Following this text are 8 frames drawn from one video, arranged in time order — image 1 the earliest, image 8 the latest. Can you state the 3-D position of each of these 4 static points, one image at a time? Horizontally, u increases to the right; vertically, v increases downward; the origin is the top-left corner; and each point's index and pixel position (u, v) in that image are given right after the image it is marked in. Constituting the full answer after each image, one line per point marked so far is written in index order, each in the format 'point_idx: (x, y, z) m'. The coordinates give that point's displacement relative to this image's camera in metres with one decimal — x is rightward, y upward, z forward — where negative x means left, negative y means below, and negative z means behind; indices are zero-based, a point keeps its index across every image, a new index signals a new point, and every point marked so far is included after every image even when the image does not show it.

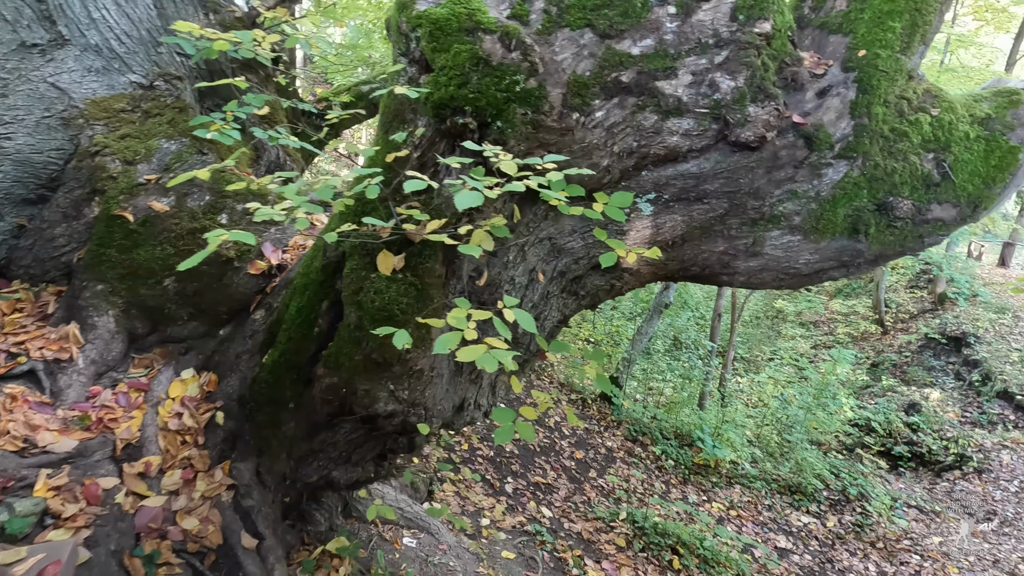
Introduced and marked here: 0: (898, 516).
0: (+6.7, -4.0, +9.3) m
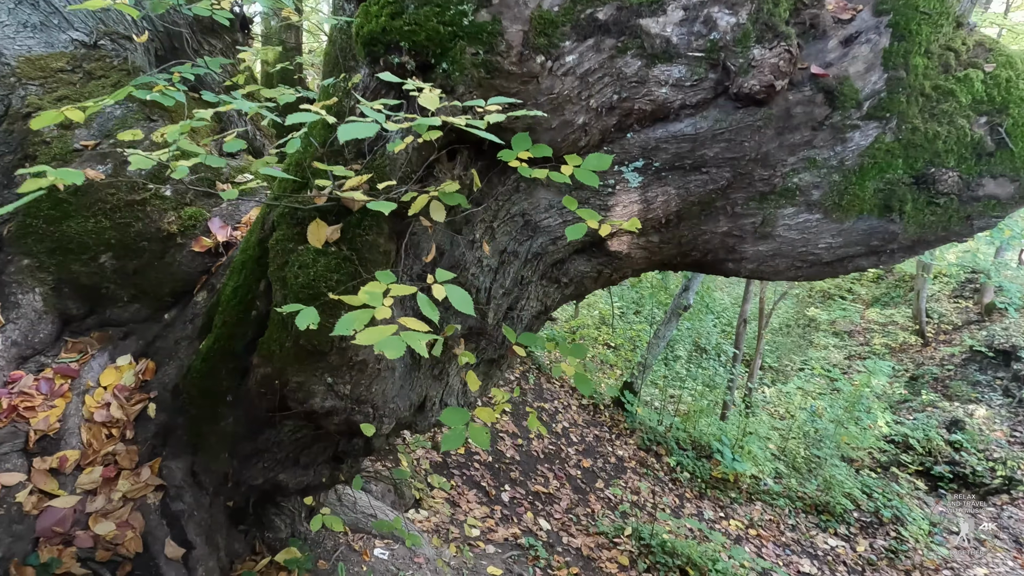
0: (+6.8, -4.1, +8.5) m
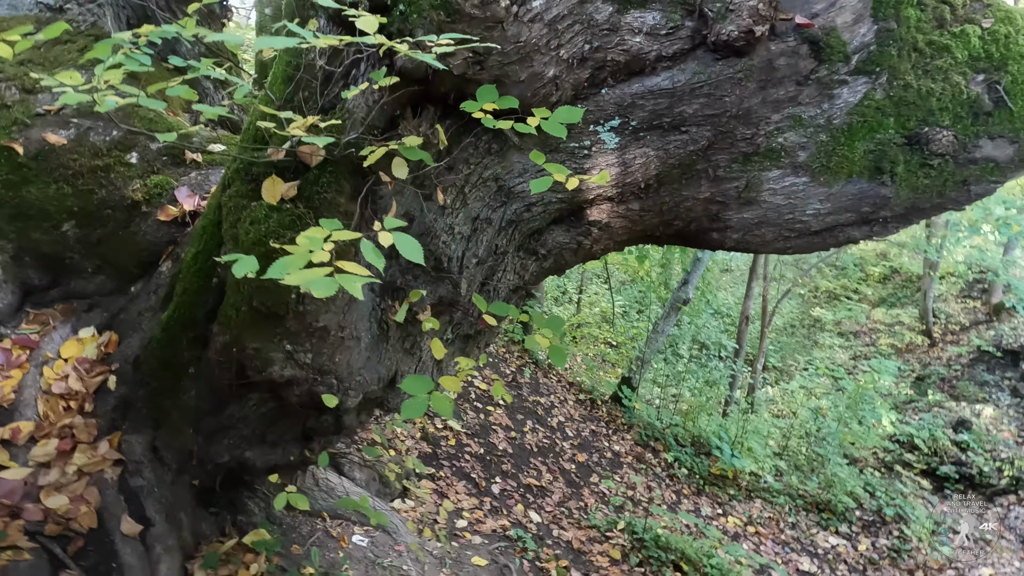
0: (+6.7, -4.0, +8.3) m
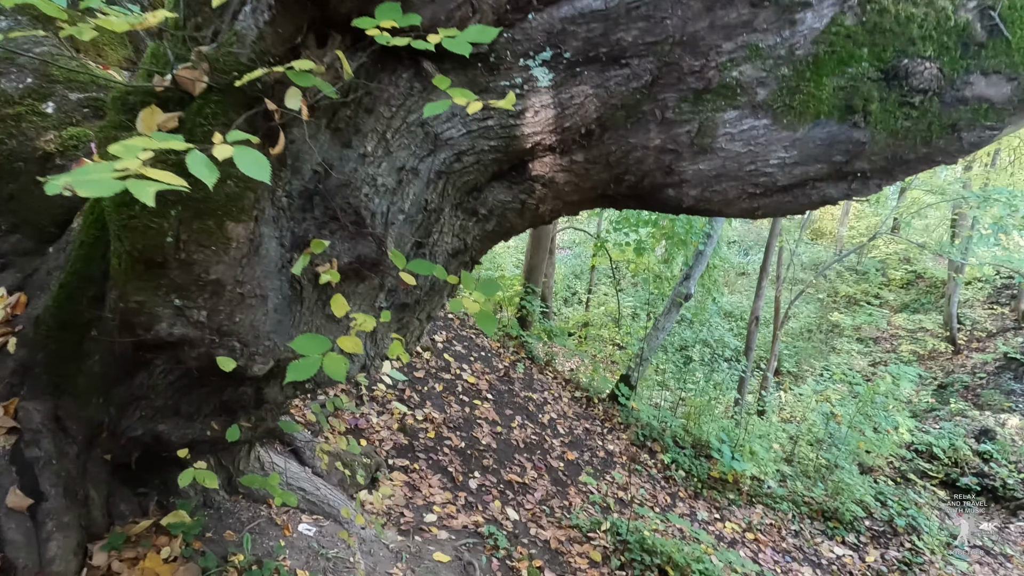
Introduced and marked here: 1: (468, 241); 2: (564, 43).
0: (+6.5, -3.9, +7.8) m
1: (-0.2, +0.2, +2.7) m
2: (+0.2, +0.9, +2.0) m
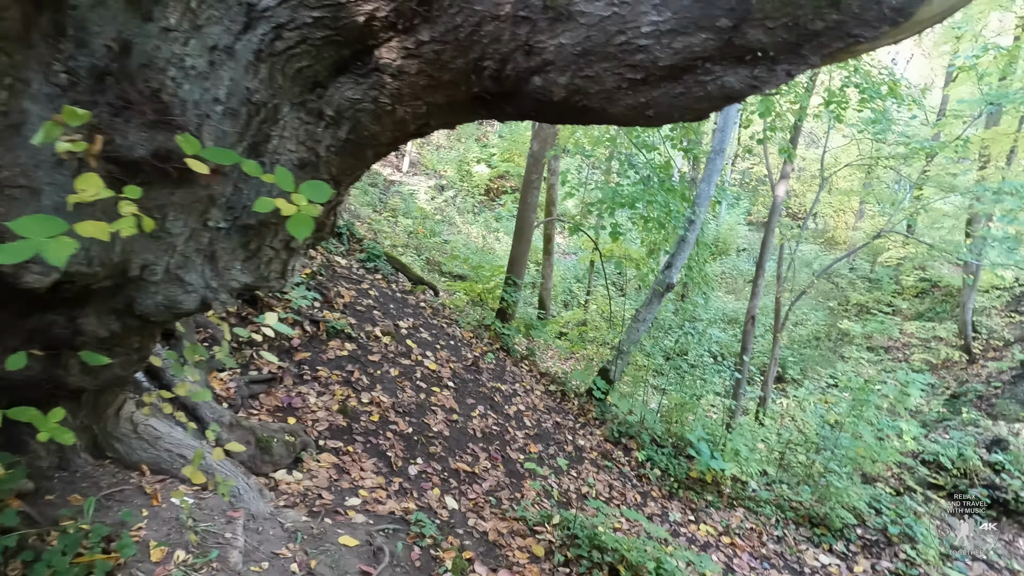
0: (+5.9, -3.8, +7.2) m
1: (-0.8, +0.6, +2.3) m
2: (-0.4, +1.3, +1.7) m
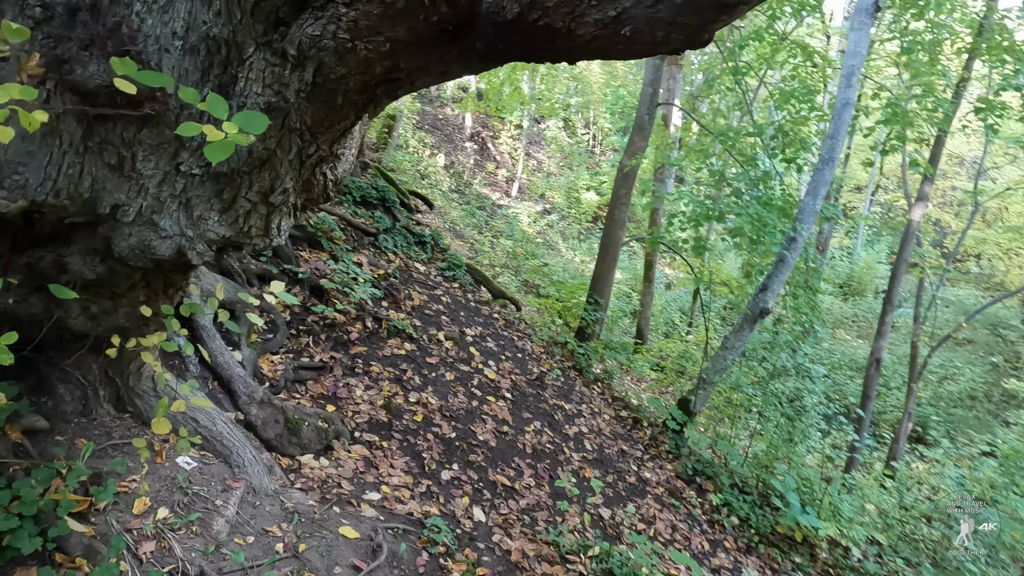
0: (+6.4, -4.2, +5.3) m
1: (-0.9, +0.8, +2.2) m
2: (-0.6, +1.5, +1.5) m
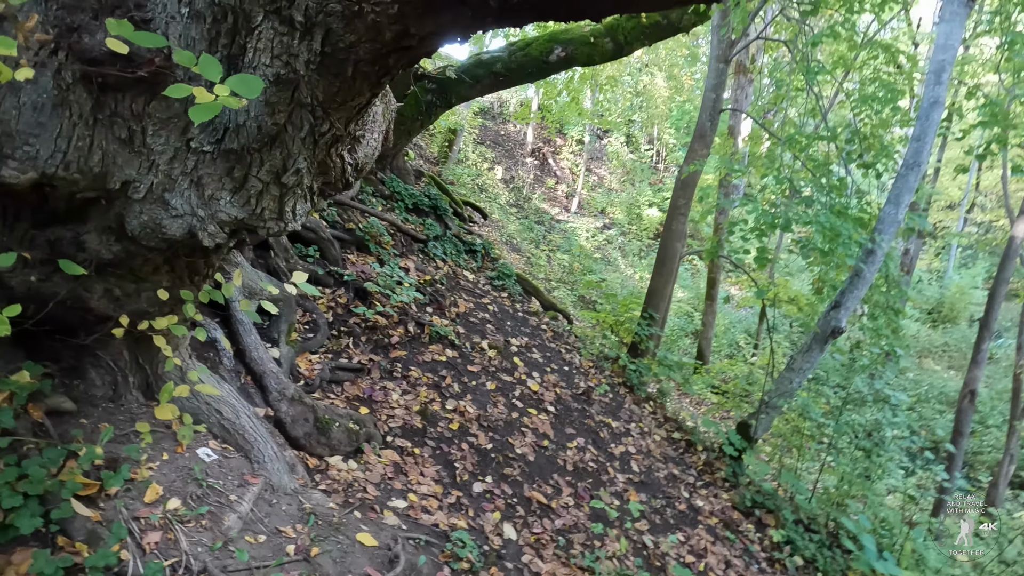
0: (+6.6, -4.4, +4.2) m
1: (-0.9, +0.9, +2.1) m
2: (-0.6, +1.6, +1.4) m
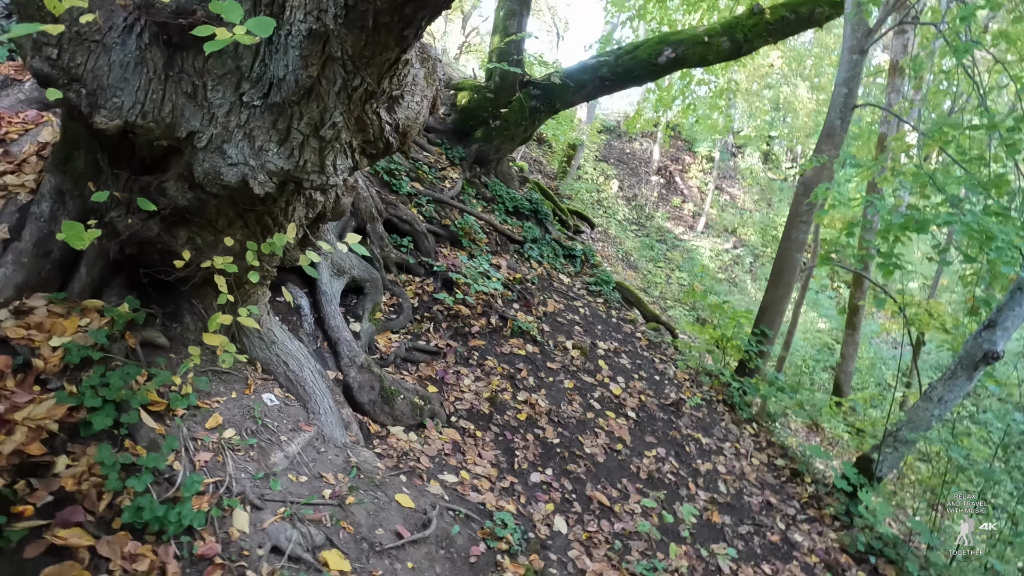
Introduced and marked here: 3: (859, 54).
0: (+6.7, -4.6, +2.4) m
1: (-0.8, +1.1, +2.3) m
2: (-0.7, +1.9, +1.6) m
3: (+5.2, +3.5, +8.1) m
